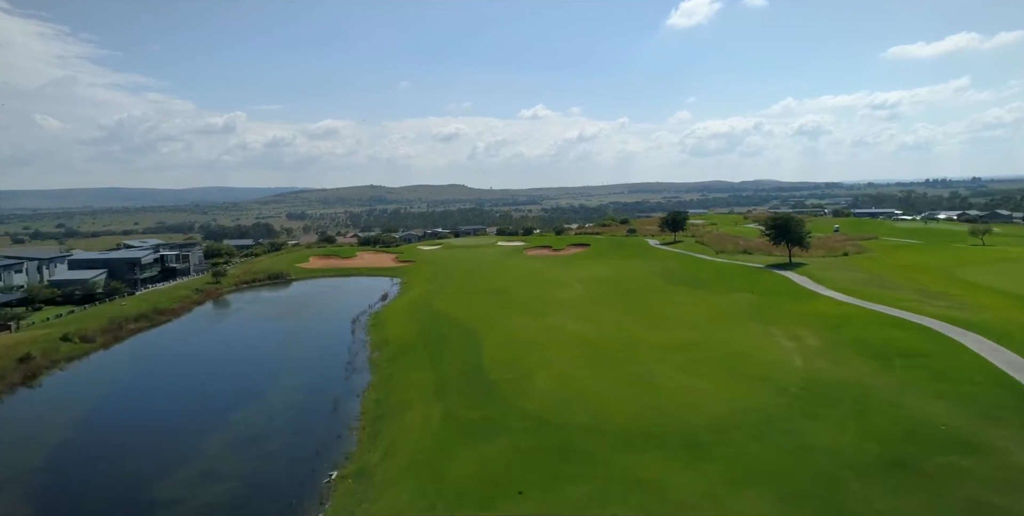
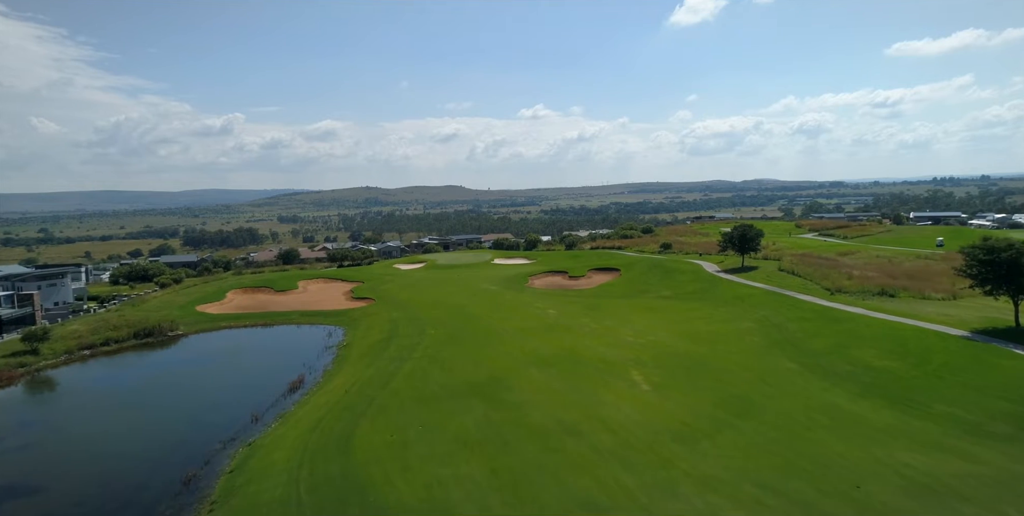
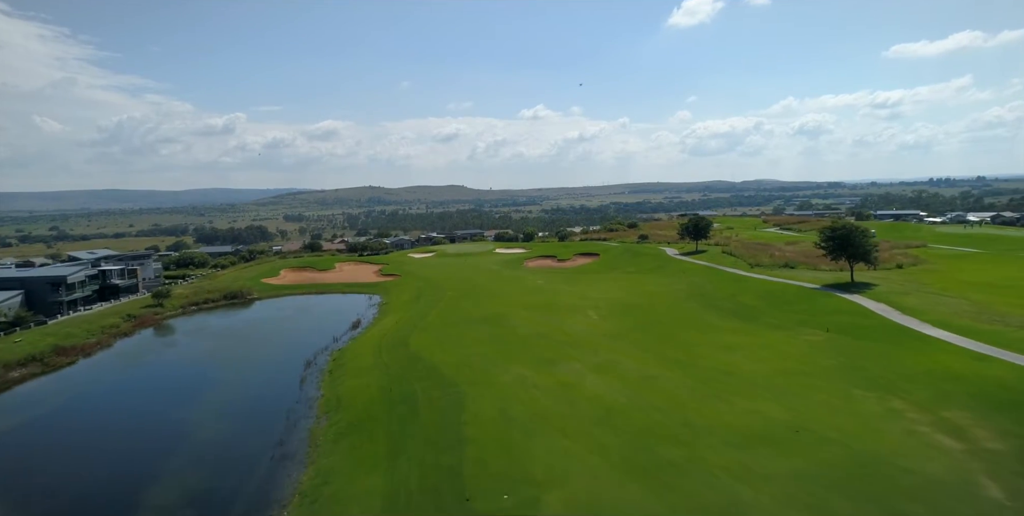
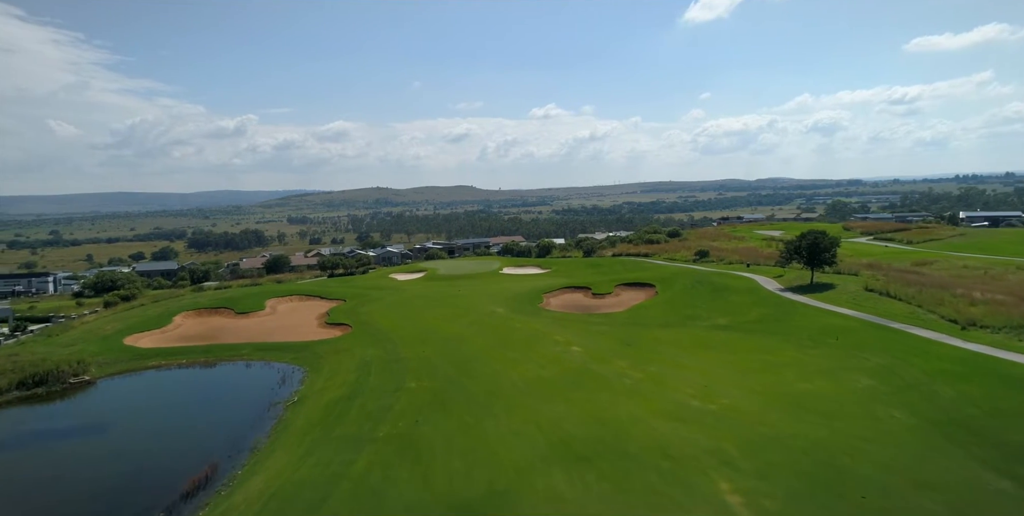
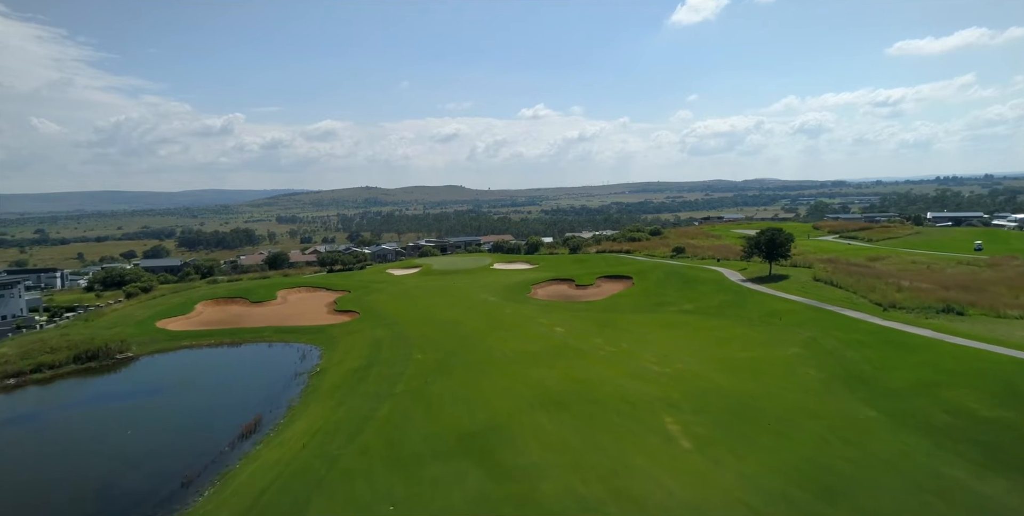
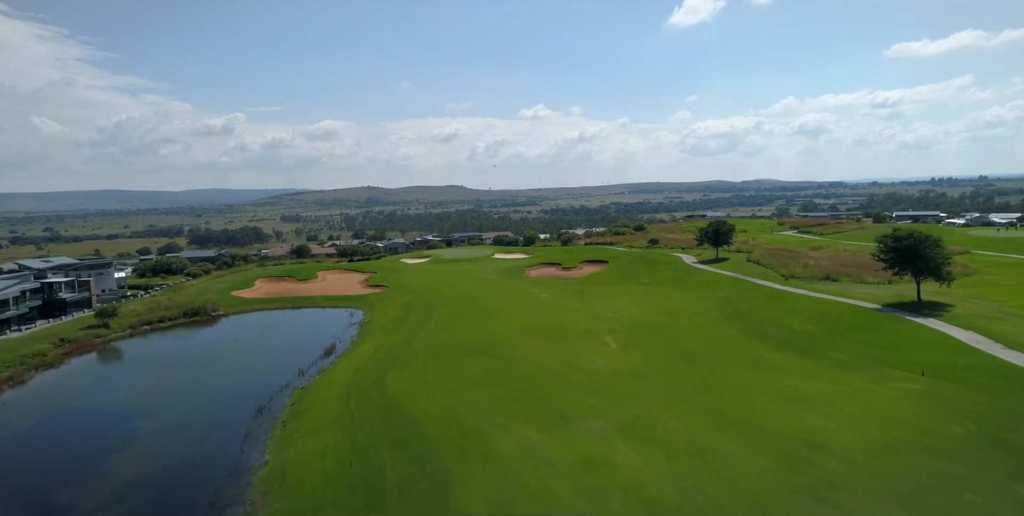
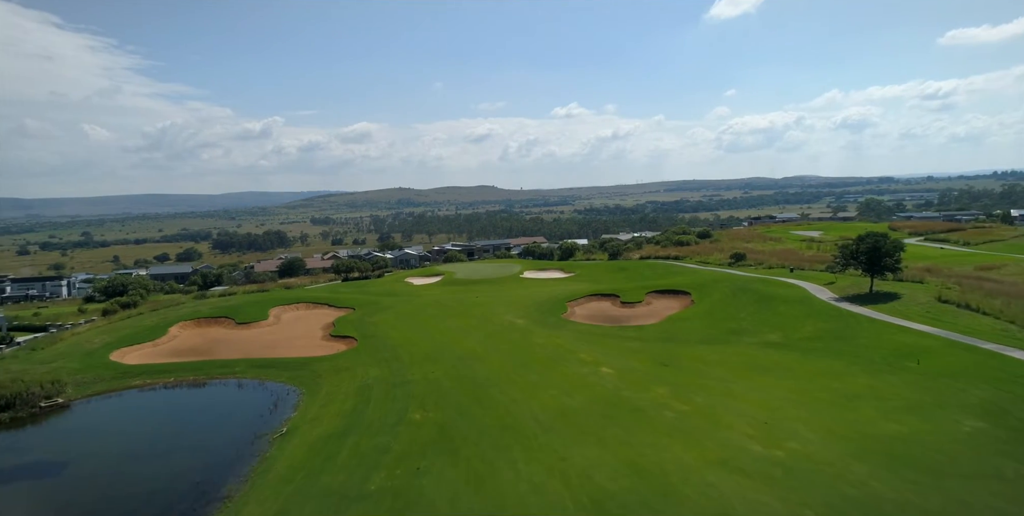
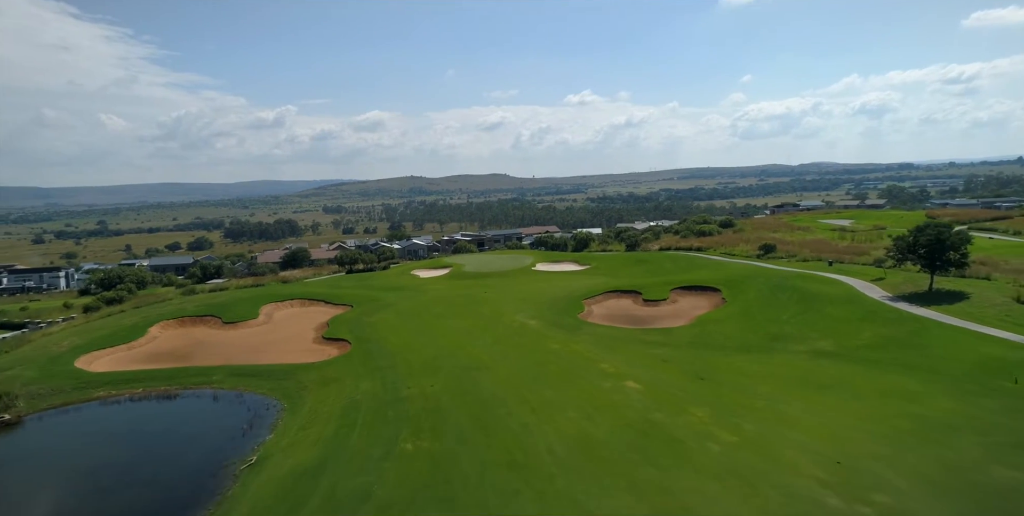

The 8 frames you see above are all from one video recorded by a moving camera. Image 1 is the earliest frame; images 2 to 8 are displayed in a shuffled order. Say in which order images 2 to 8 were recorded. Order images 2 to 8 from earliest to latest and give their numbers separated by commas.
3, 6, 2, 5, 4, 7, 8
